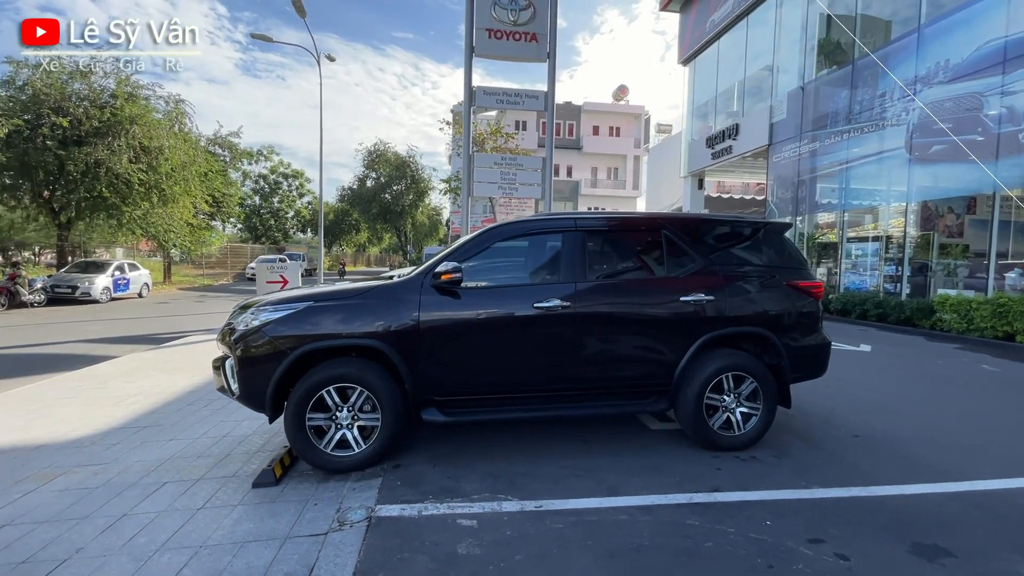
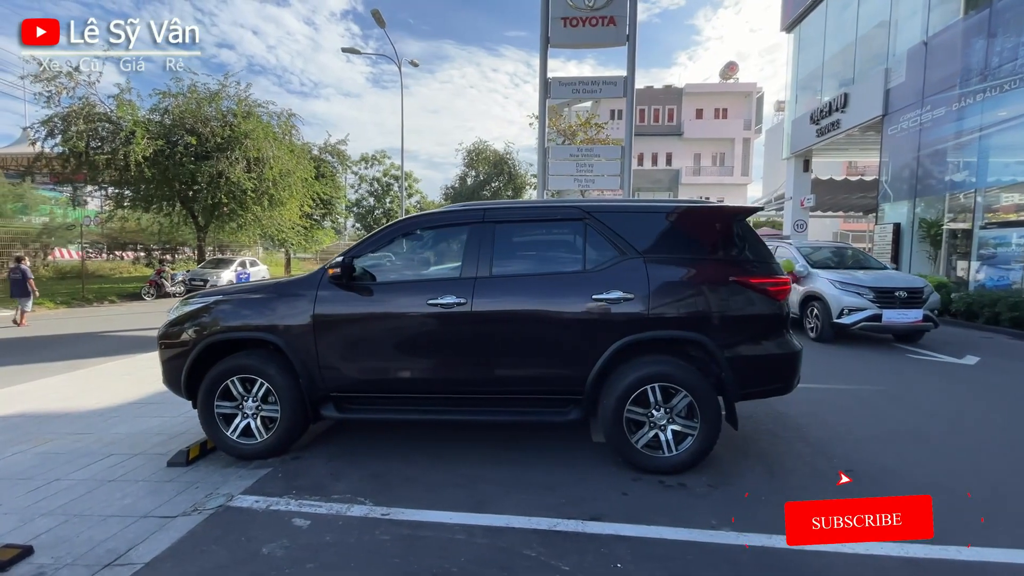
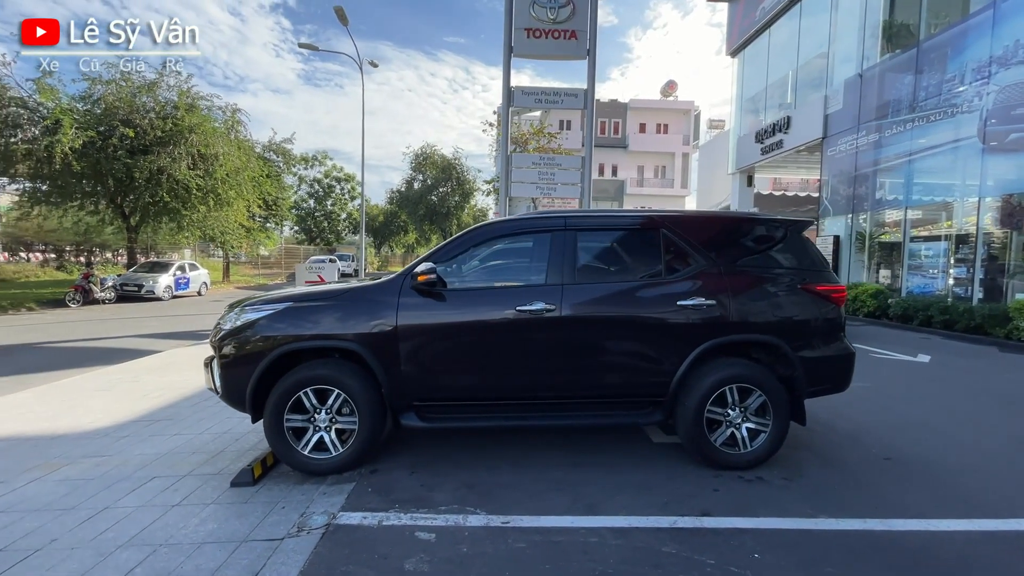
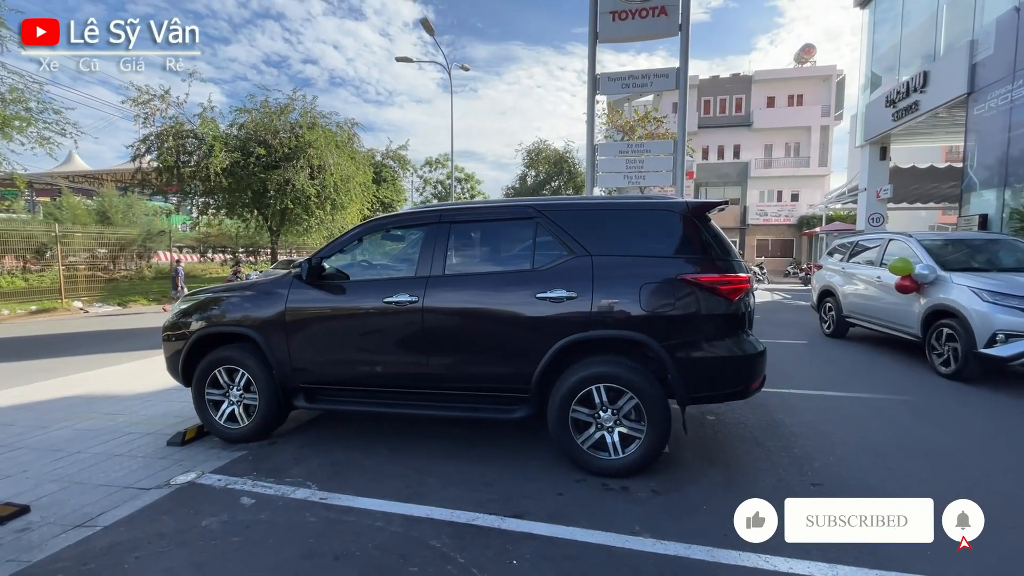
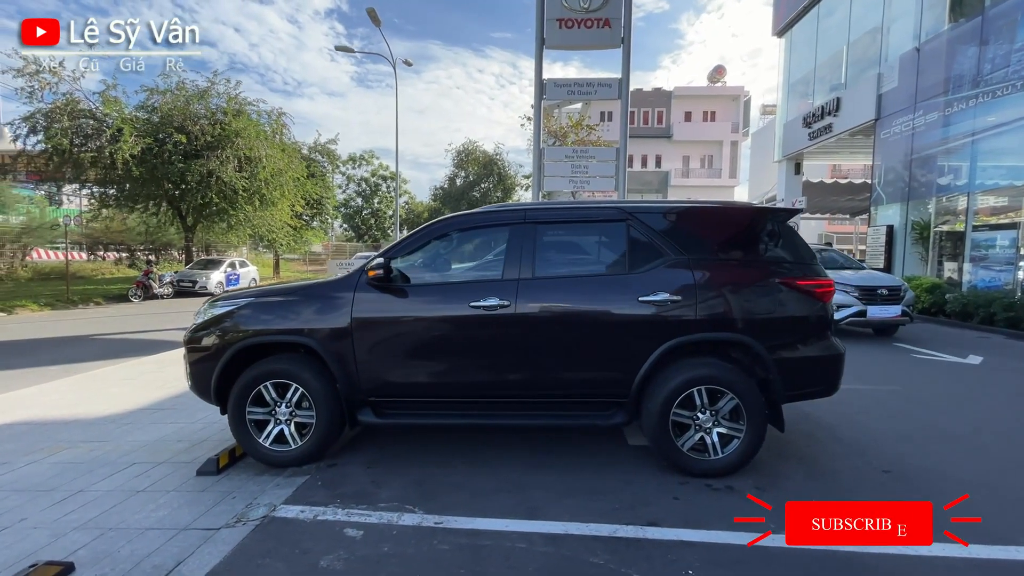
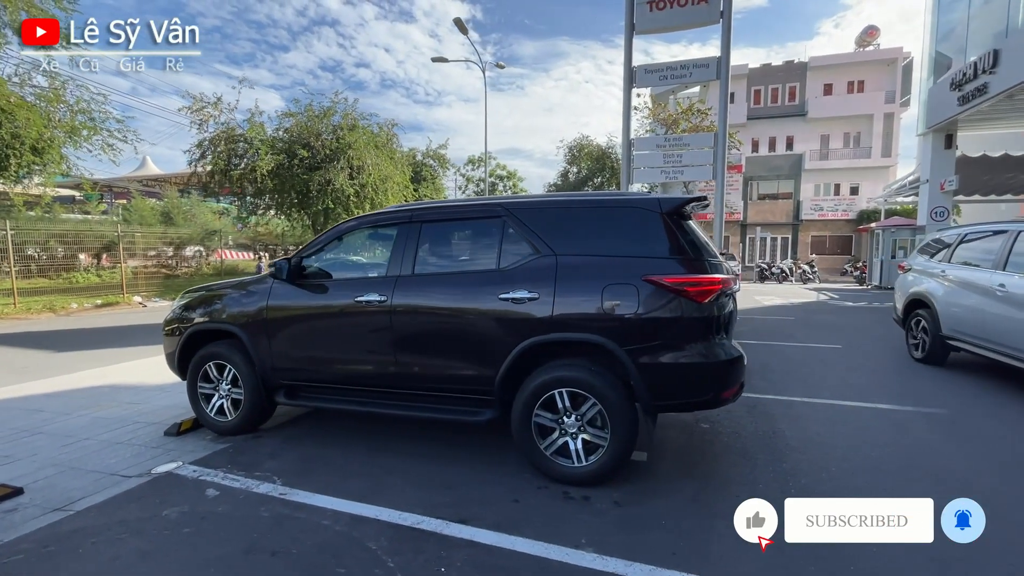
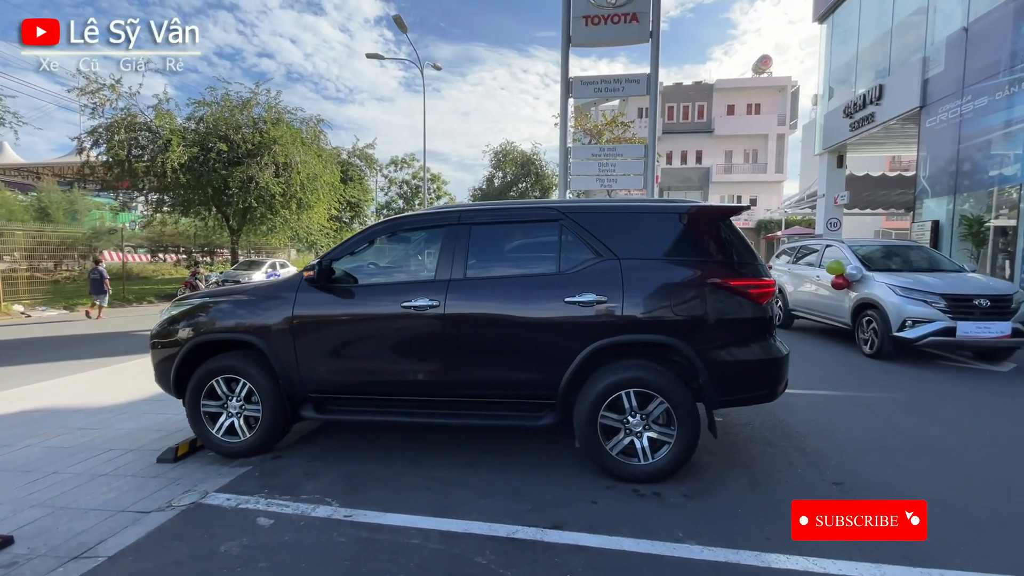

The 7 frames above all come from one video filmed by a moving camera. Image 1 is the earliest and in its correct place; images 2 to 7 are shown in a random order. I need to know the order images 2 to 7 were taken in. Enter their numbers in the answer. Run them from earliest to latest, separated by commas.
3, 5, 2, 7, 4, 6
